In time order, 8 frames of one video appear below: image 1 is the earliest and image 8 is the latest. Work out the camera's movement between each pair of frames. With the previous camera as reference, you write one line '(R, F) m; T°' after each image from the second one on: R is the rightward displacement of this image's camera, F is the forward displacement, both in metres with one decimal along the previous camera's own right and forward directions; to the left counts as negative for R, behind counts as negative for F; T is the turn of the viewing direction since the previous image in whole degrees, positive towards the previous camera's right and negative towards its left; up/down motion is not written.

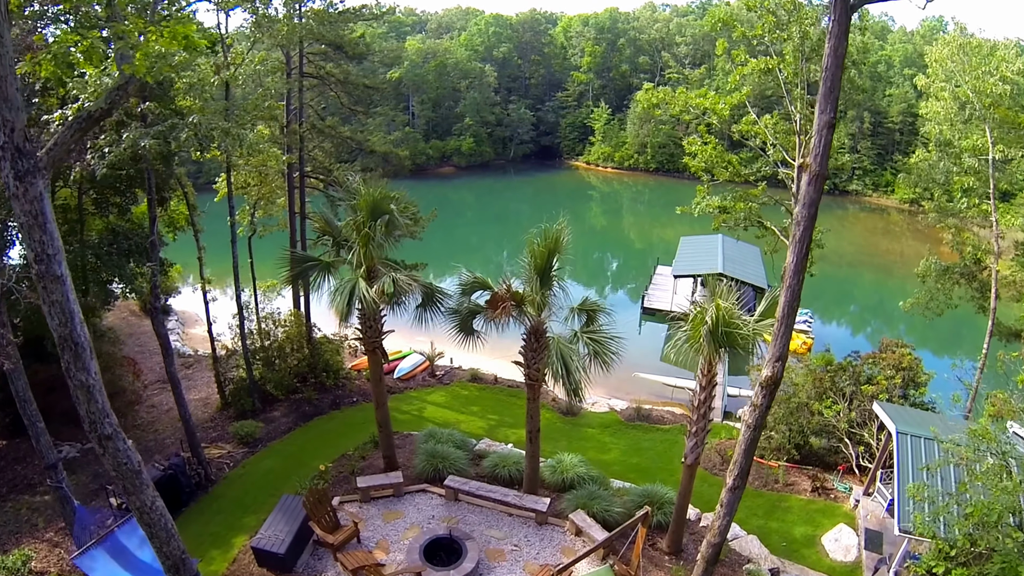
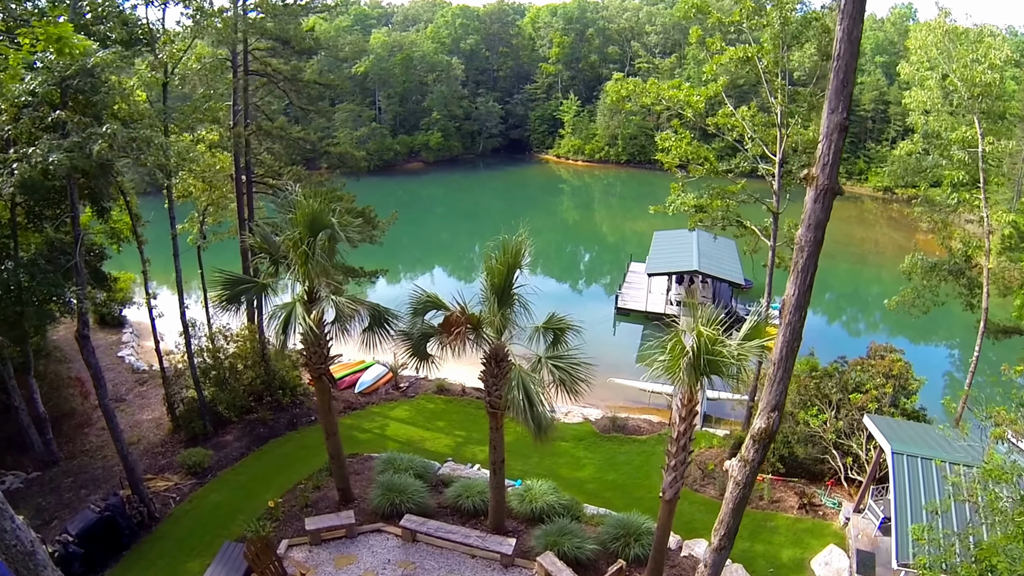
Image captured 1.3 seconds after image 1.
(+0.3, +1.0) m; +2°
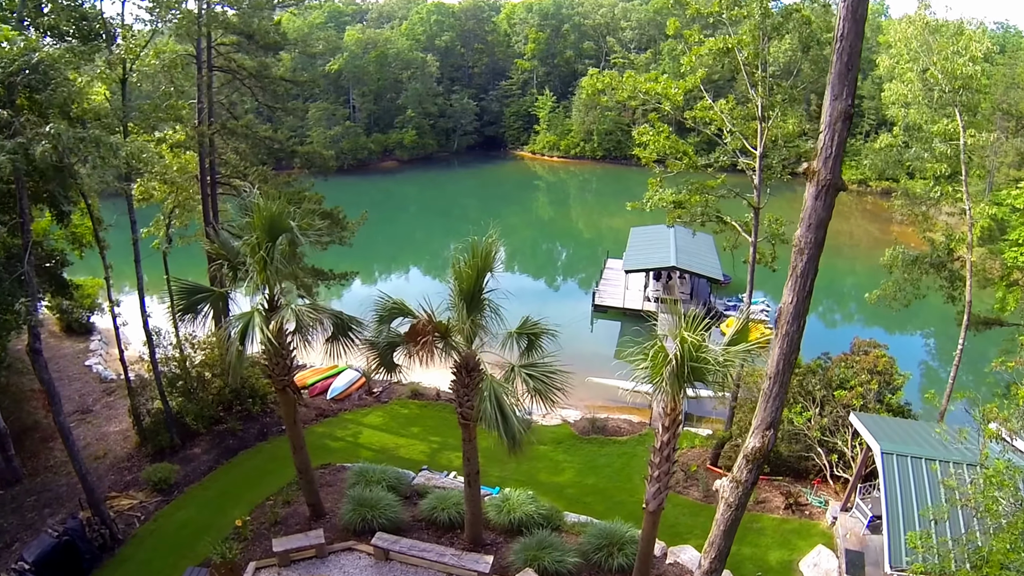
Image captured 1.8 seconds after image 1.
(+0.1, +0.4) m; +2°
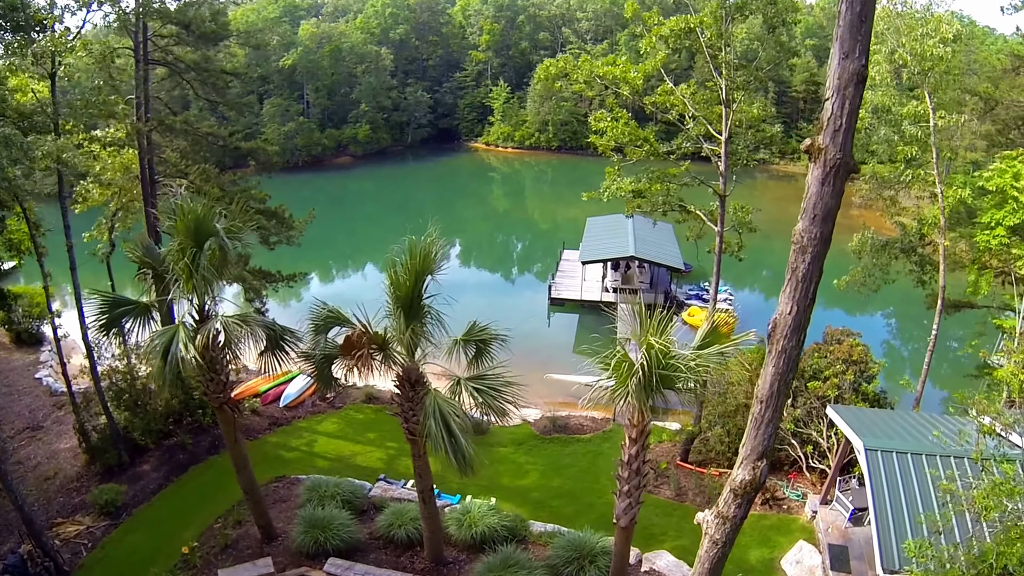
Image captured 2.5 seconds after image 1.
(+0.1, +0.6) m; +3°
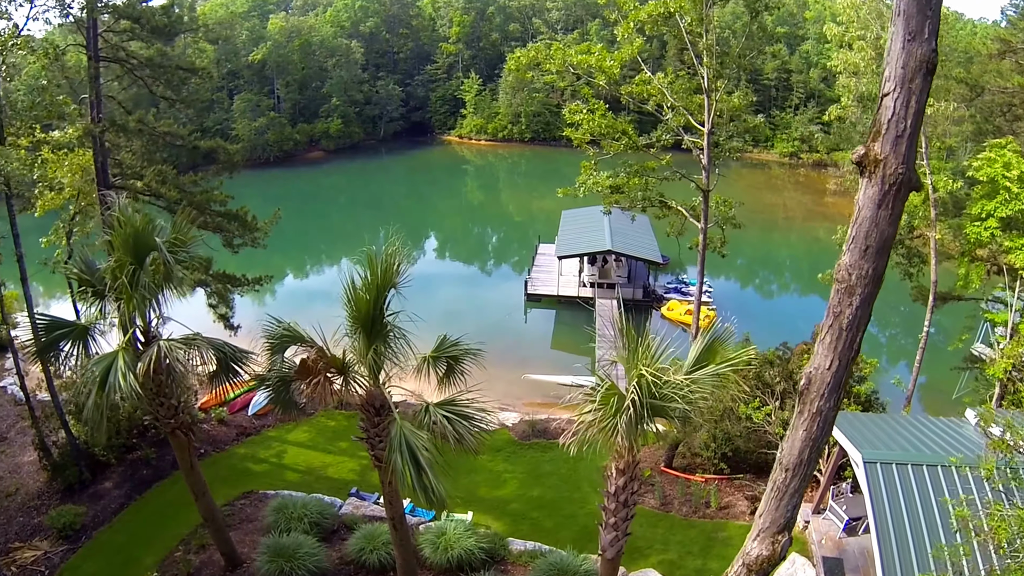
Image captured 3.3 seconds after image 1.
(+0.1, +0.6) m; +2°
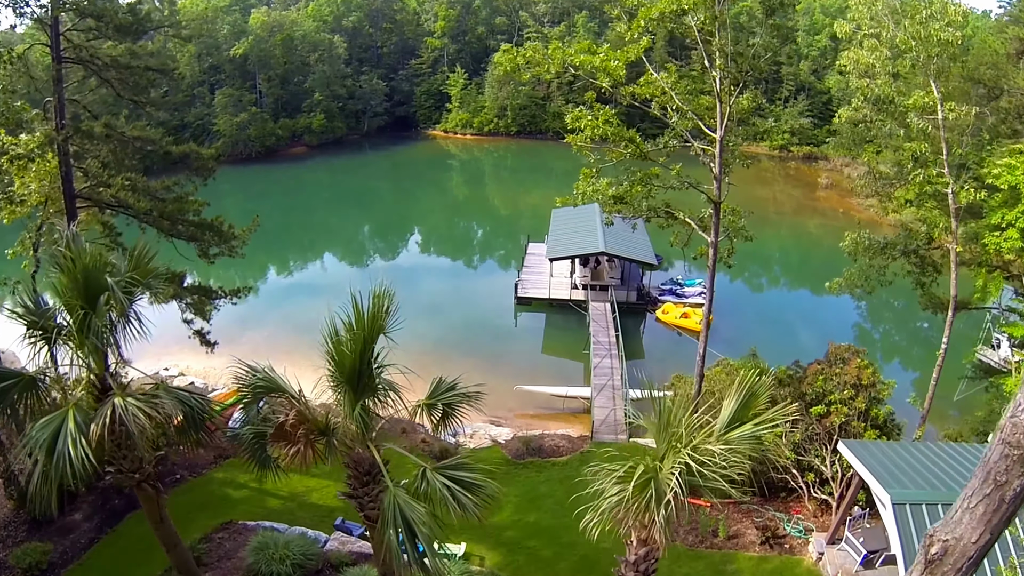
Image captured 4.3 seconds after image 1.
(-0.1, +0.7) m; +1°
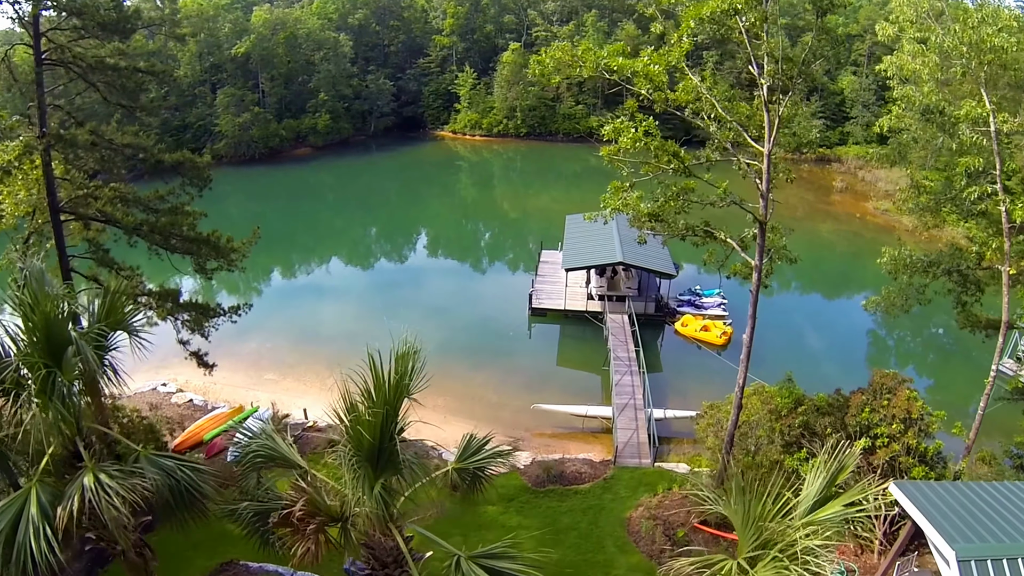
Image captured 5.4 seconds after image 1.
(-0.3, +0.8) m; 0°
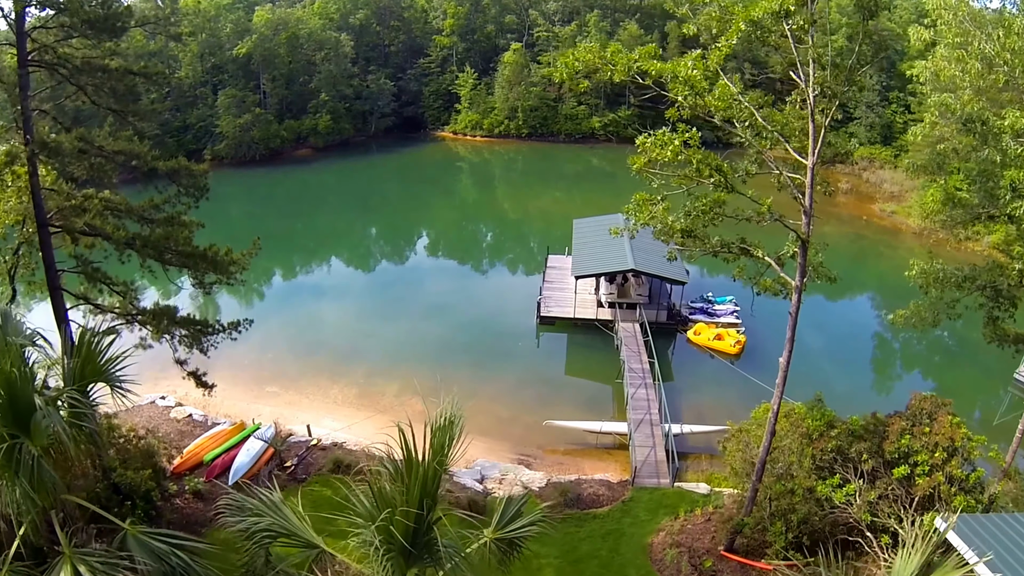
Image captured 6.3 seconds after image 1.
(-0.3, +0.6) m; 0°
